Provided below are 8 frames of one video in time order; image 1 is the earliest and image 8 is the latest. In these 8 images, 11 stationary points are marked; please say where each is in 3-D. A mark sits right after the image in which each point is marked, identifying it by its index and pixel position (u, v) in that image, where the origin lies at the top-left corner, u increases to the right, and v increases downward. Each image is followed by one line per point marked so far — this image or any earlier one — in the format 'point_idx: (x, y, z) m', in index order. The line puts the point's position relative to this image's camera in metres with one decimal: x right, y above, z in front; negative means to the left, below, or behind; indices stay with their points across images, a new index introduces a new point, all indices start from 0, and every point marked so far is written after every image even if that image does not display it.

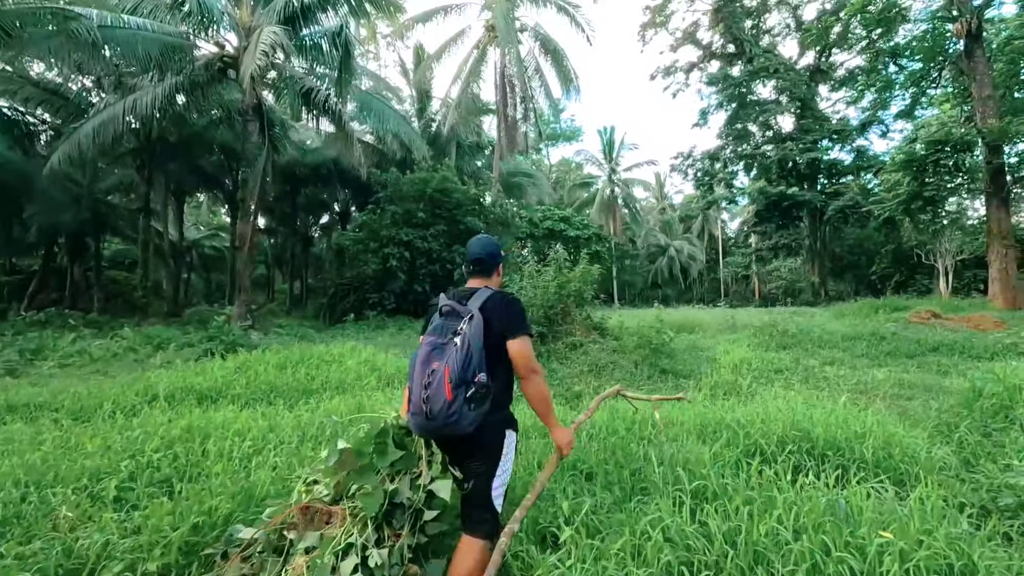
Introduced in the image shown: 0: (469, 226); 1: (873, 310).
0: (-1.5, +2.1, +17.9) m
1: (+8.1, -0.5, +12.1) m
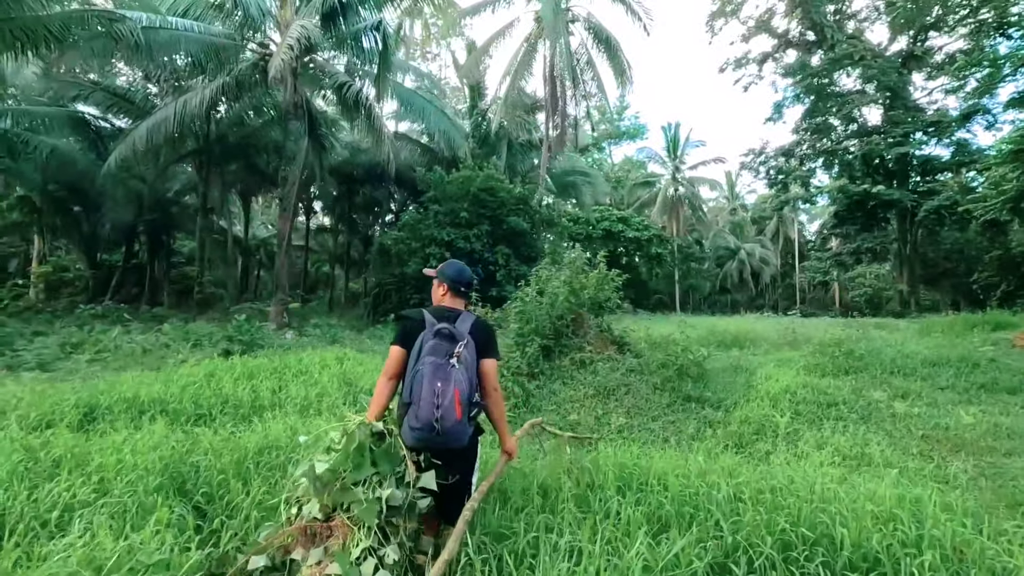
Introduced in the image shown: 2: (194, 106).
0: (0.0, +2.0, +17.2) m
1: (+8.8, -0.8, +10.4) m
2: (-7.9, +4.5, +13.4) m
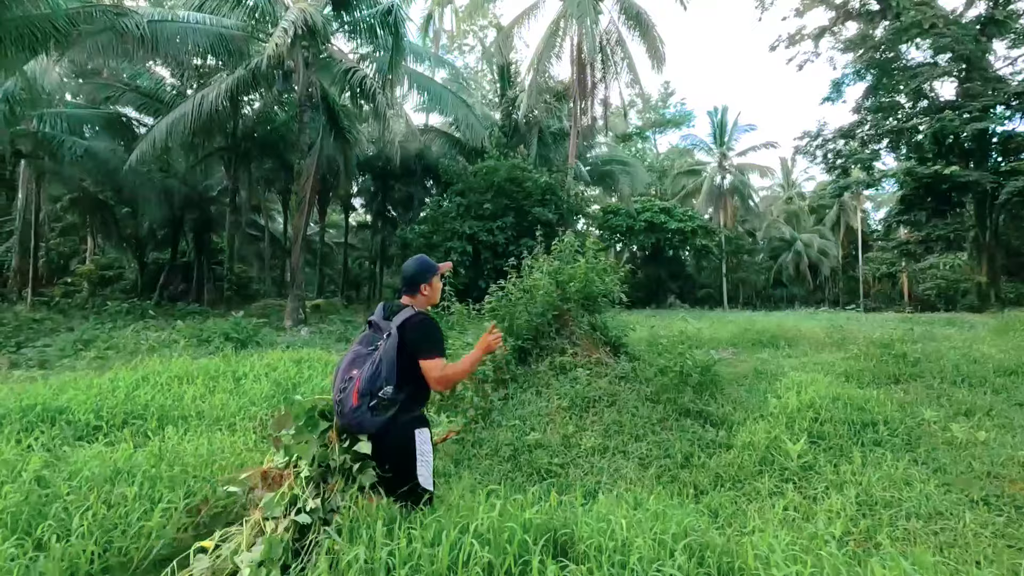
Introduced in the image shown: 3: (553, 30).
0: (+0.8, +2.2, +16.4) m
1: (+8.9, -0.6, +8.8) m
2: (-7.5, +4.6, +13.3) m
3: (+1.3, +8.5, +17.6) m
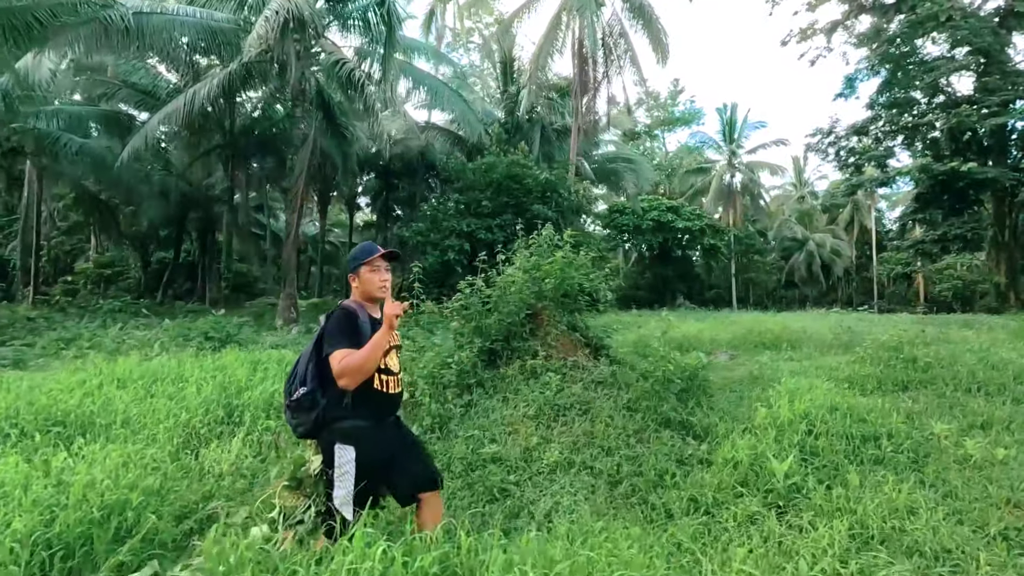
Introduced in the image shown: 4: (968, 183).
0: (+0.7, +2.2, +16.0) m
1: (+8.8, -0.6, +8.2) m
2: (-7.5, +4.6, +13.0) m
3: (+1.4, +8.5, +17.2) m
4: (+15.5, +3.6, +18.2) m
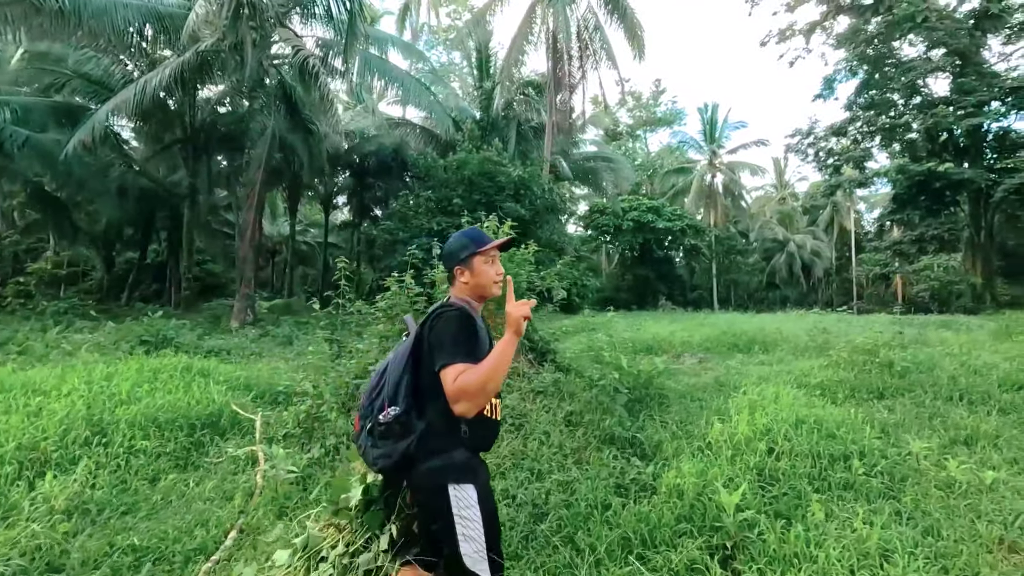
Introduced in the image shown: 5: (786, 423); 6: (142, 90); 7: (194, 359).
0: (-0.1, +2.2, +15.5) m
1: (+8.2, -0.6, +7.9) m
2: (-8.3, +4.6, +12.3) m
3: (+0.5, +8.5, +16.8) m
4: (+14.6, +3.5, +18.1) m
5: (+1.8, -0.8, +3.3) m
6: (-8.6, +4.6, +12.5) m
7: (-3.8, -0.8, +6.4) m
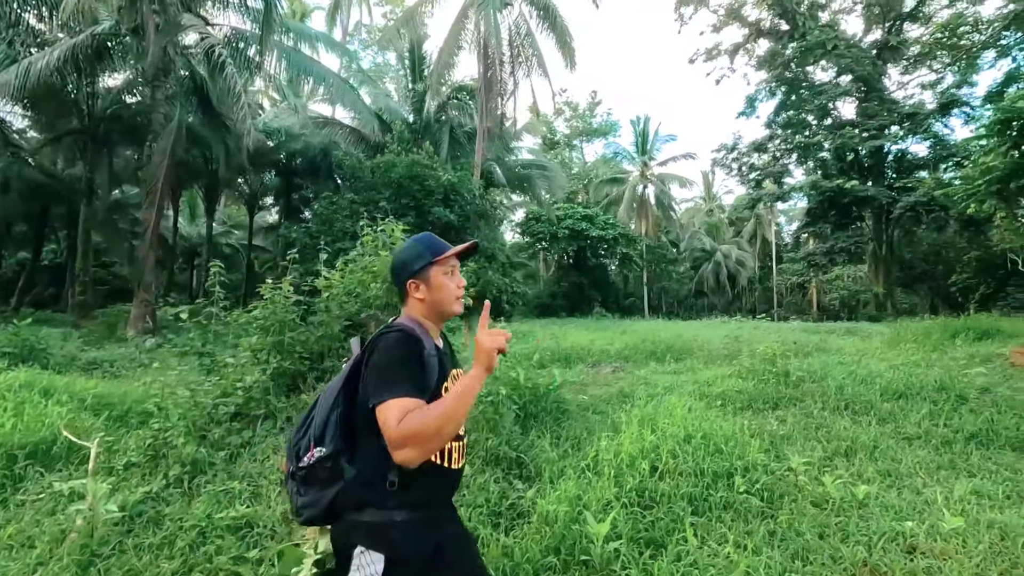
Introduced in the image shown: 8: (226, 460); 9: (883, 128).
0: (-2.1, +2.0, +15.2) m
1: (+6.9, -0.7, +8.5) m
2: (-9.9, +4.5, +11.2) m
3: (-1.6, +8.3, +16.6) m
4: (+12.2, +3.2, +19.4) m
5: (+1.1, -0.9, +3.2) m
6: (-10.3, +4.5, +11.3) m
7: (-4.8, -0.9, +5.6) m
8: (-1.6, -1.0, +3.2) m
9: (+12.7, +5.6, +18.4) m
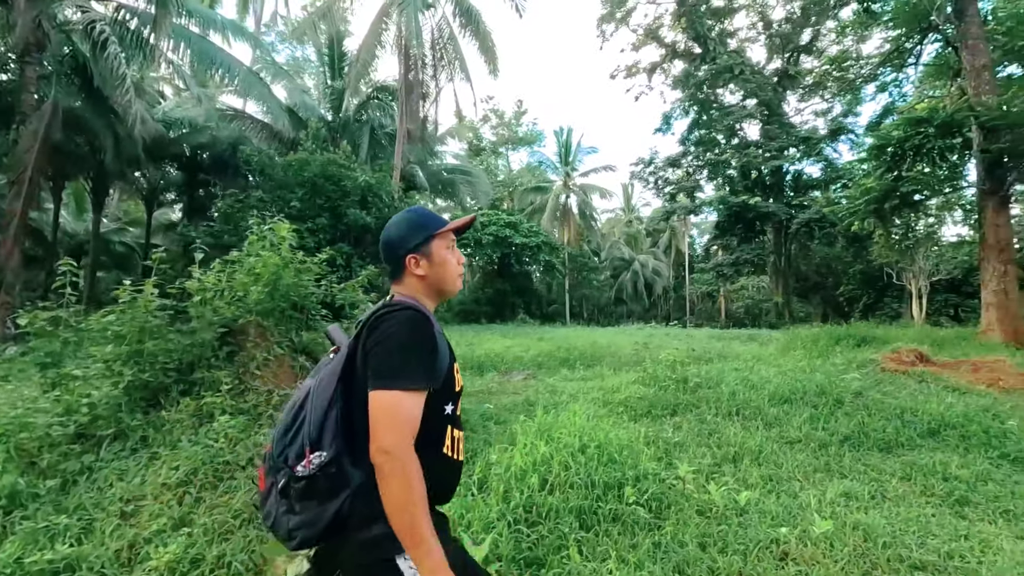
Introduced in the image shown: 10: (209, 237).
0: (-4.3, +1.9, +14.6) m
1: (+5.5, -0.9, +9.2) m
2: (-11.4, +4.6, +9.6) m
3: (-3.9, +8.1, +16.1) m
4: (+9.3, +2.9, +20.8) m
5: (+0.4, -1.0, +3.2) m
6: (-11.8, +4.5, +9.7) m
7: (-5.7, -0.9, +4.8) m
8: (-2.2, -1.0, +2.8) m
9: (+10.0, +5.2, +19.9) m
10: (-8.1, +1.3, +14.3) m
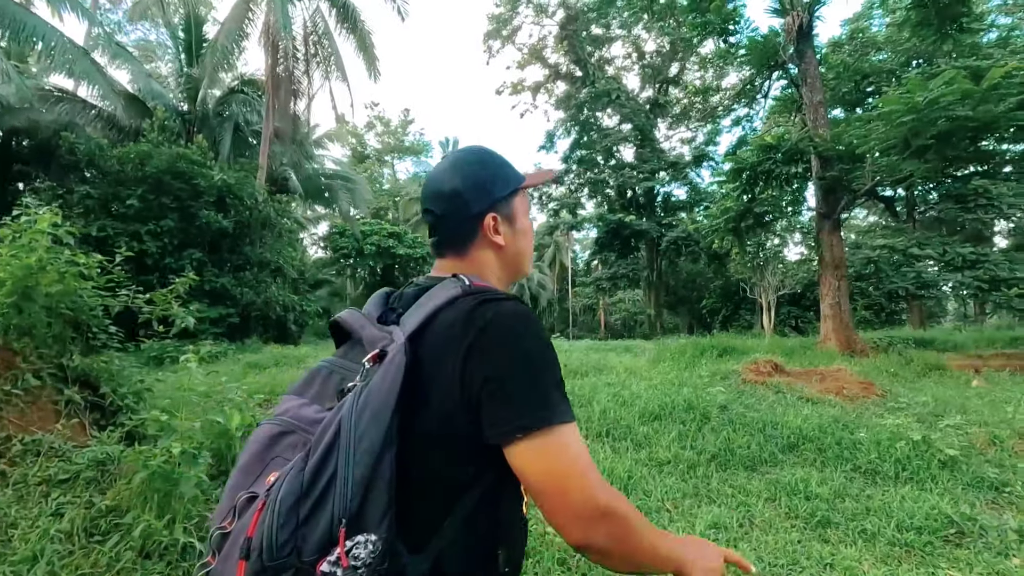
0: (-7.3, +1.6, +13.0) m
1: (+3.3, -1.1, +9.7) m
2: (-13.3, +4.4, +6.7) m
3: (-7.3, +7.8, +14.7) m
4: (+4.7, +2.3, +21.8) m
5: (-0.4, -1.0, +2.7) m
6: (-13.7, +4.4, +6.7) m
7: (-6.7, -0.9, +3.0) m
8: (-2.9, -1.0, +1.8) m
9: (+5.5, +4.7, +21.2) m
10: (-11.0, +1.1, +11.9) m
